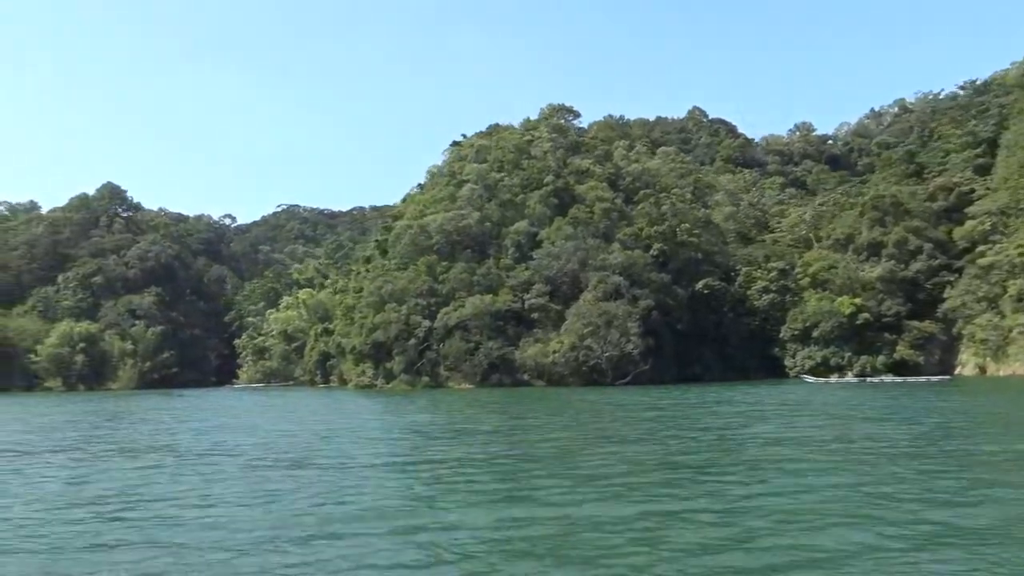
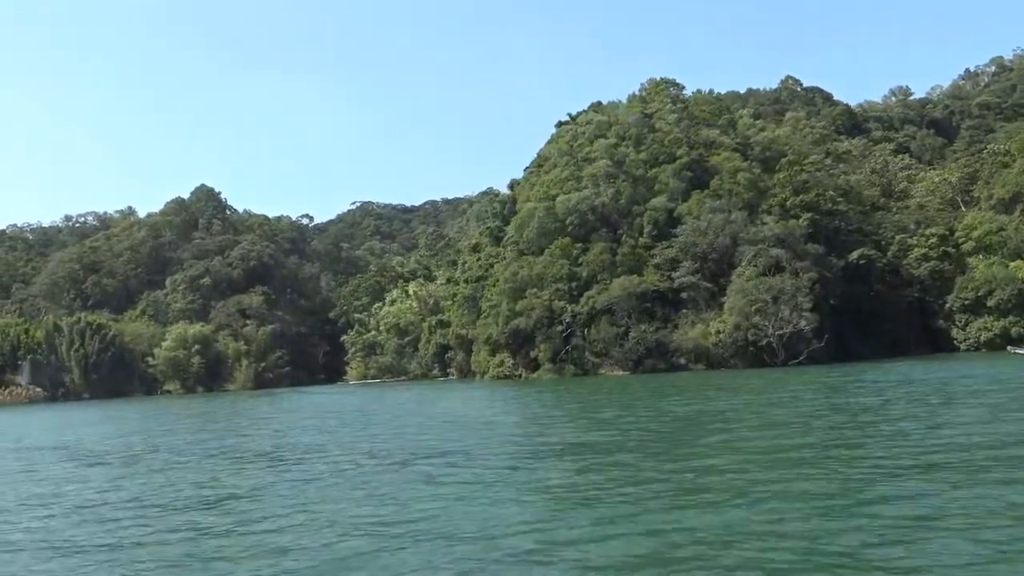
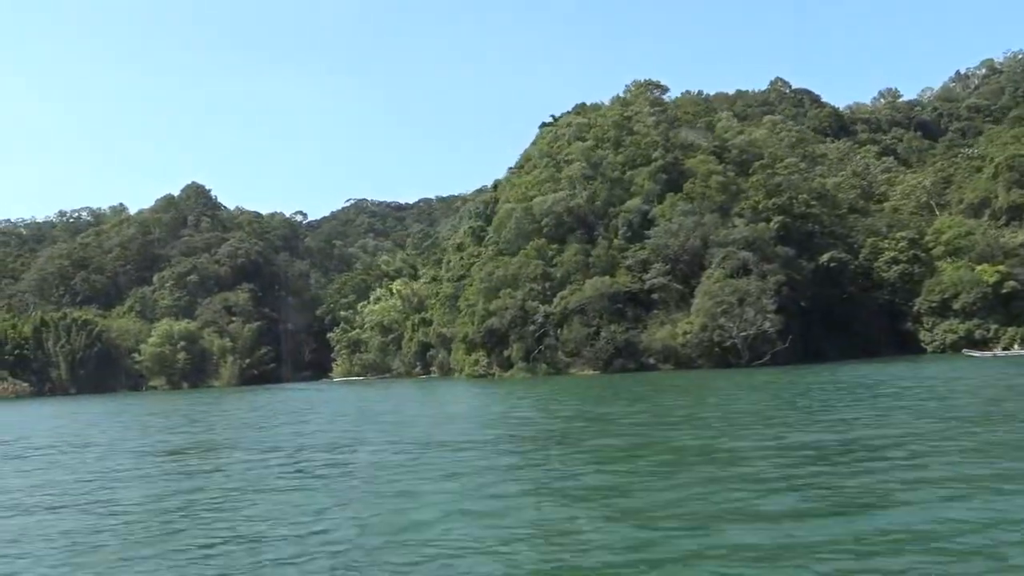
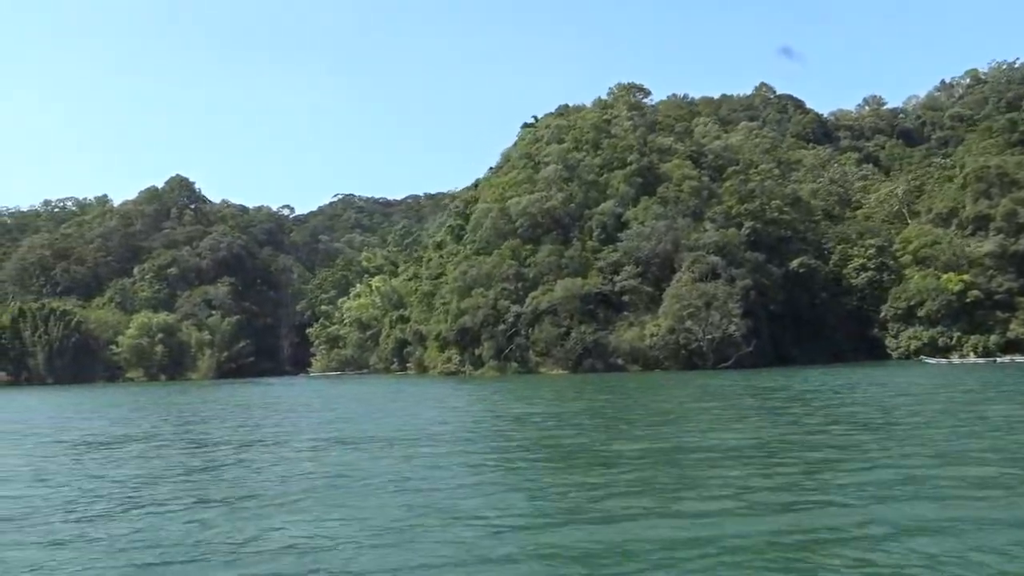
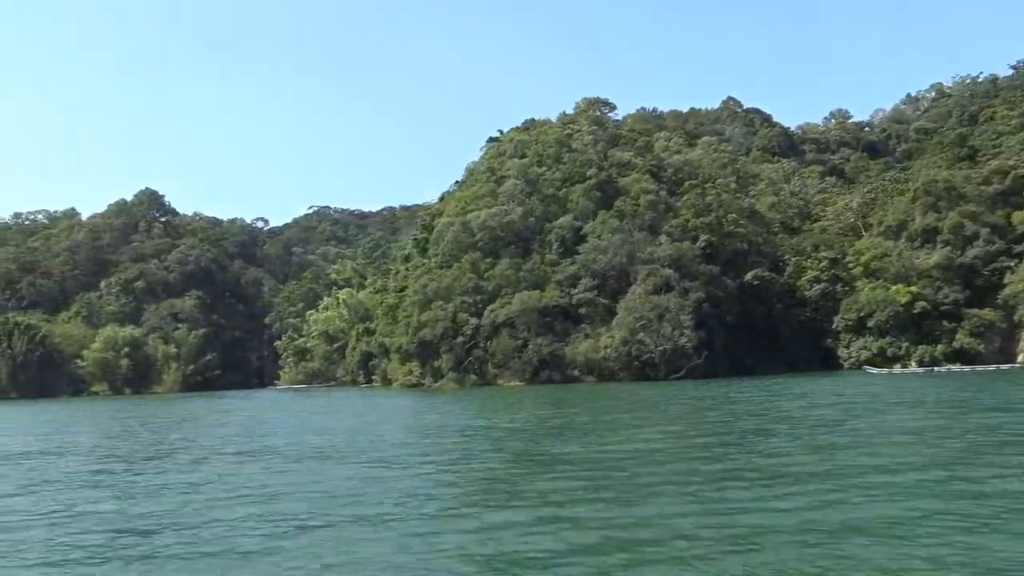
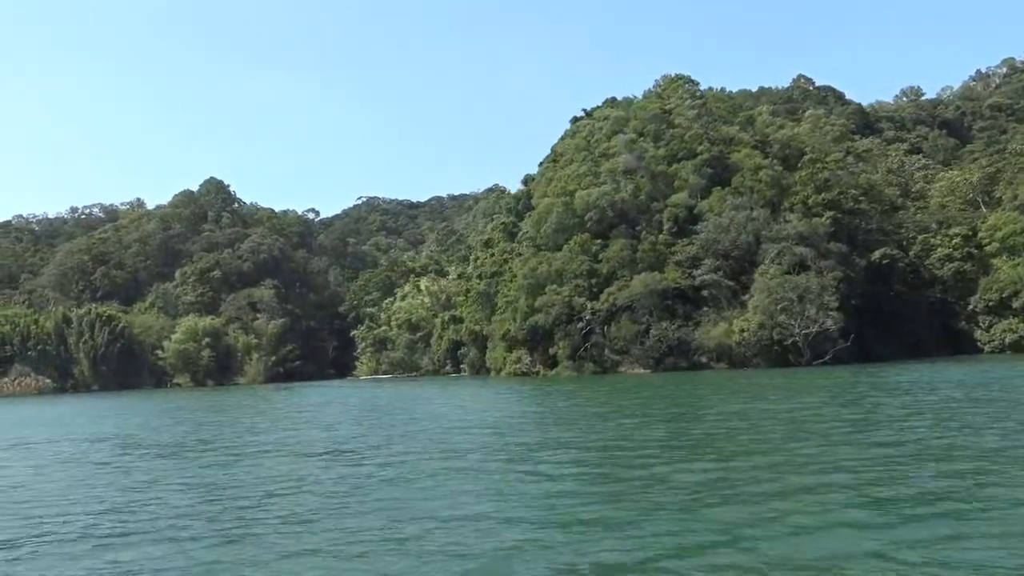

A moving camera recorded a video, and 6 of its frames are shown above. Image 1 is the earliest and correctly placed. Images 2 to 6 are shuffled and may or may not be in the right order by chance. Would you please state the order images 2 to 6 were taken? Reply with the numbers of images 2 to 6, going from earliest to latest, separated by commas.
5, 4, 3, 2, 6
